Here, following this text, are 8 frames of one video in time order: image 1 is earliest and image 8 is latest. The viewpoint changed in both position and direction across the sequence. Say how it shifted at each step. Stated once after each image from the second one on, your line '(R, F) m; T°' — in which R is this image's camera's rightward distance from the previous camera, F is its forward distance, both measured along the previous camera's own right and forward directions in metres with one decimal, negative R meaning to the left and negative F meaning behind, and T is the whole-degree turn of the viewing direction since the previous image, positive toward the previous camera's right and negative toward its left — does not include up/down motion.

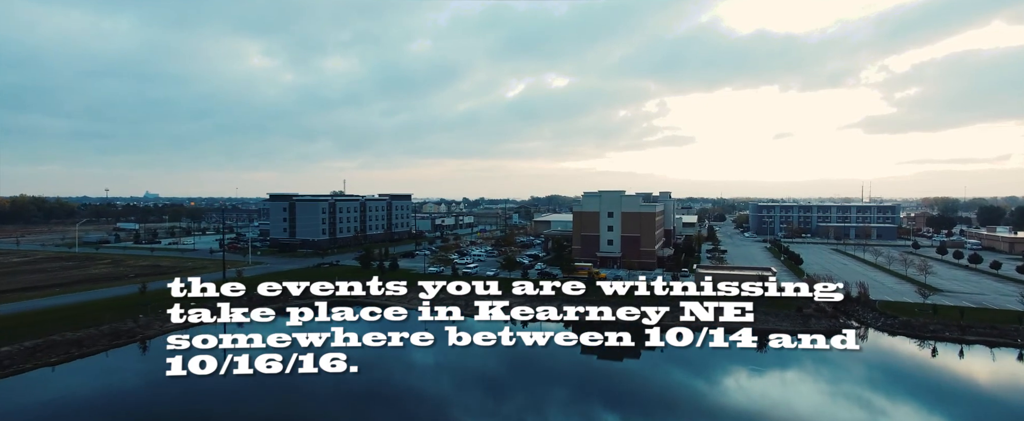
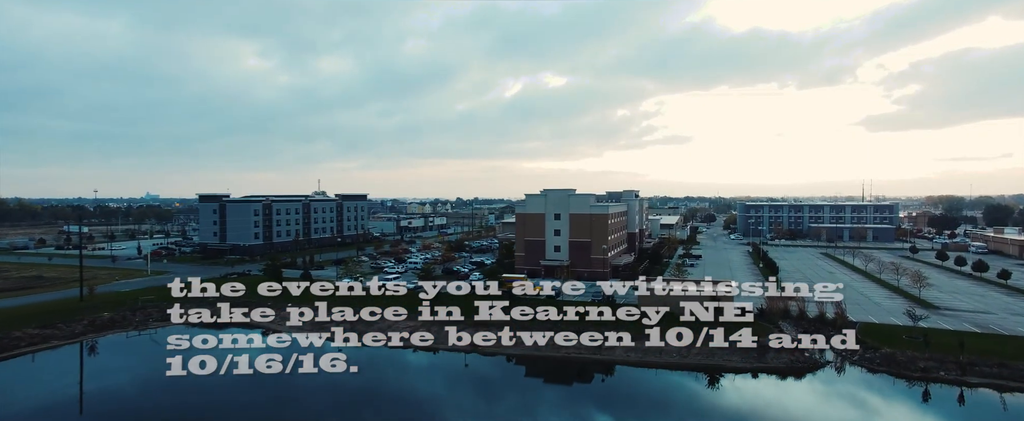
(+2.5, +2.2) m; 0°
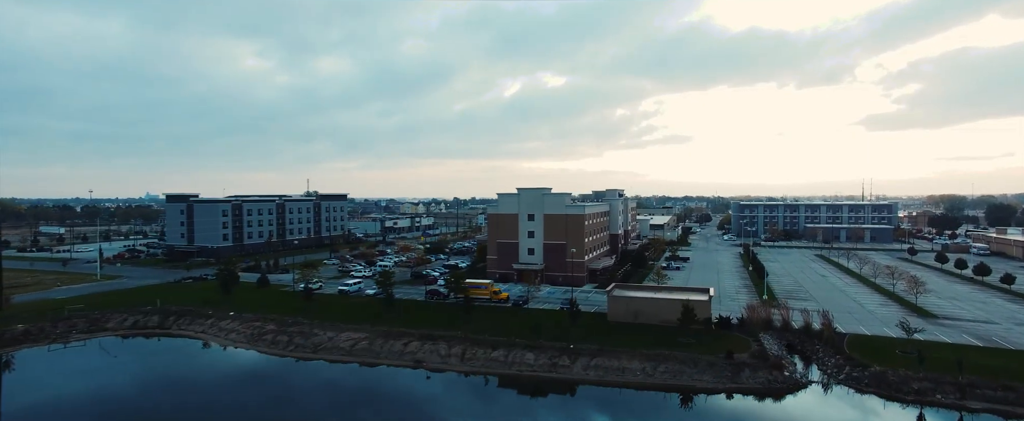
(+1.3, +1.4) m; 0°
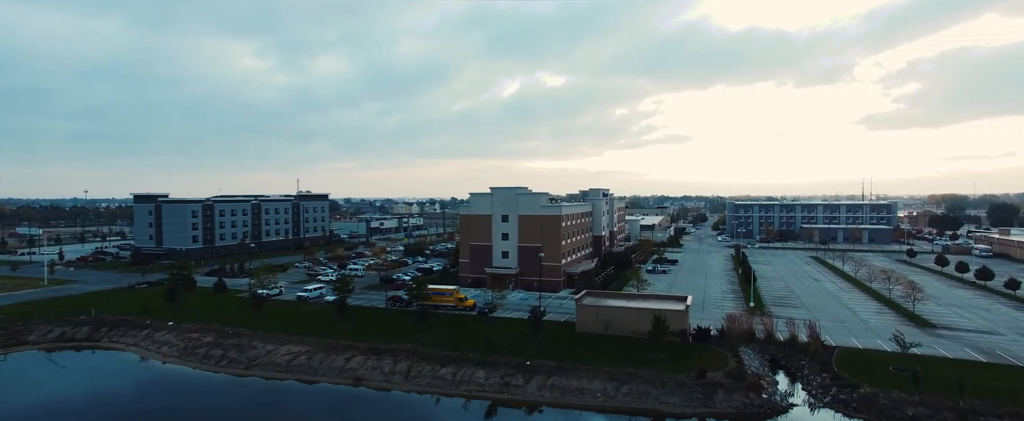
(+1.1, +1.3) m; 0°
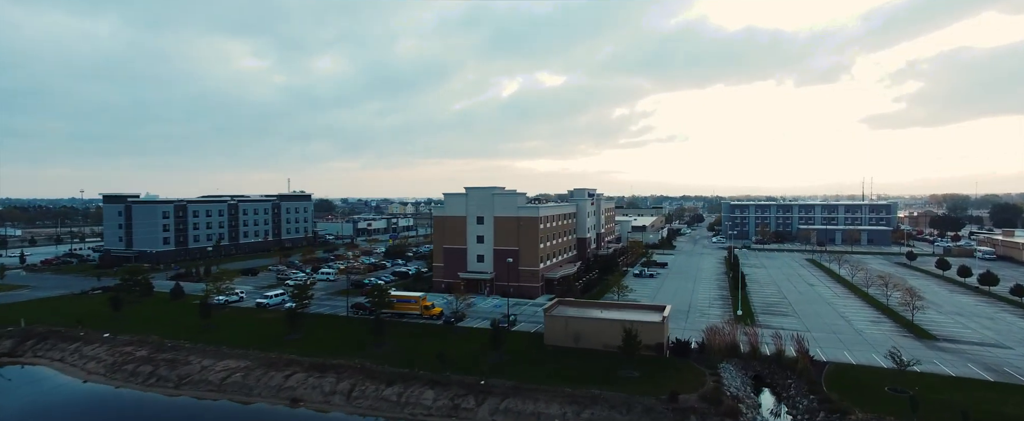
(+1.0, +1.1) m; 0°
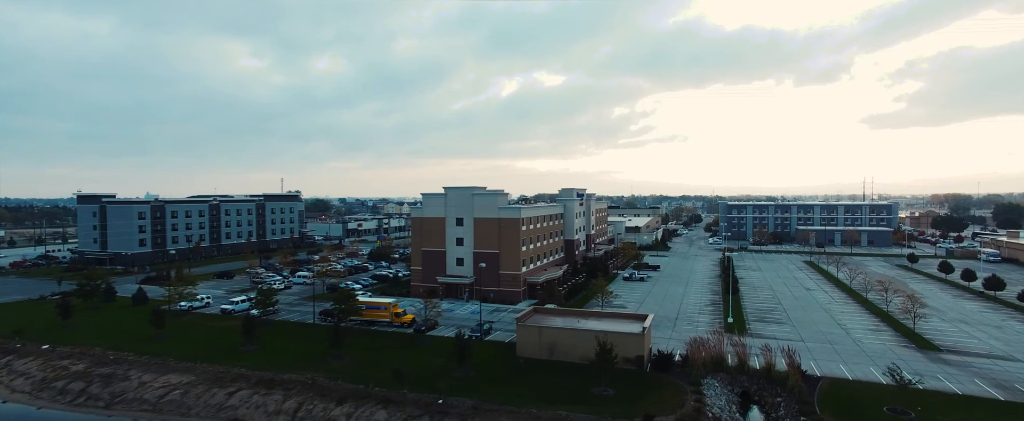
(+0.7, +0.9) m; 0°
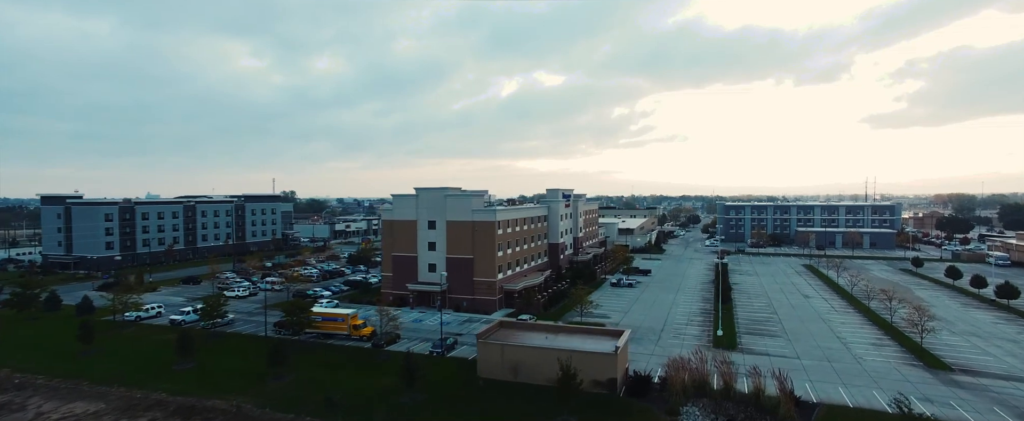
(+0.8, +1.3) m; 0°
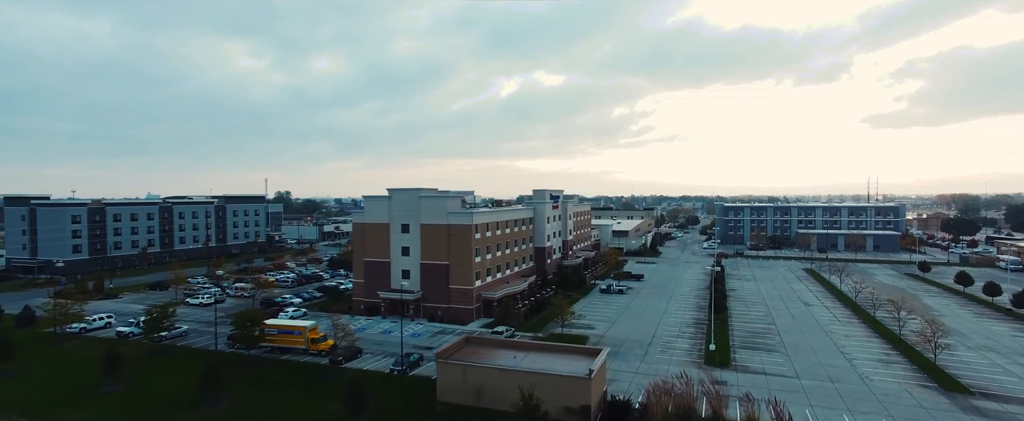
(+0.7, +1.2) m; 0°
